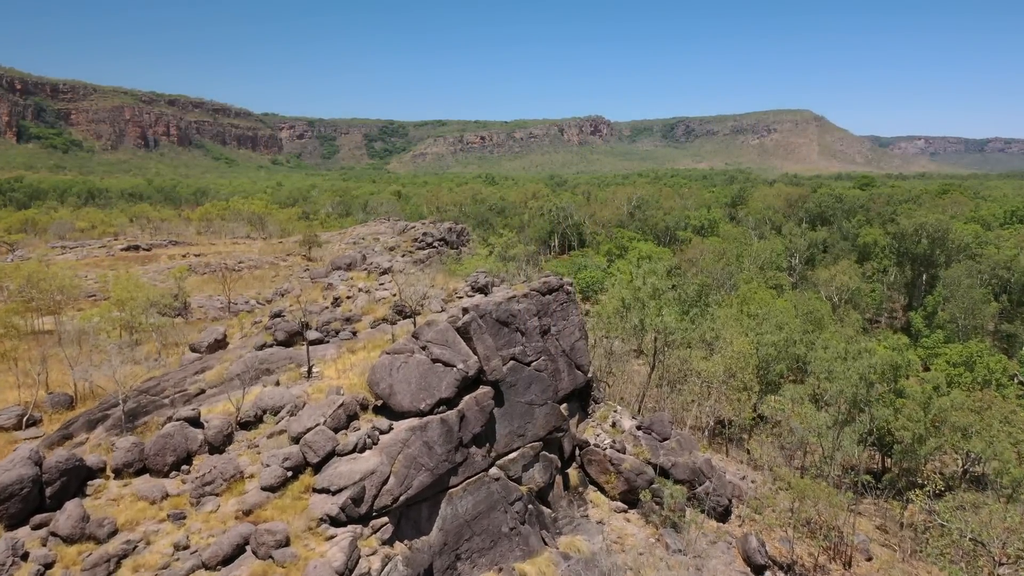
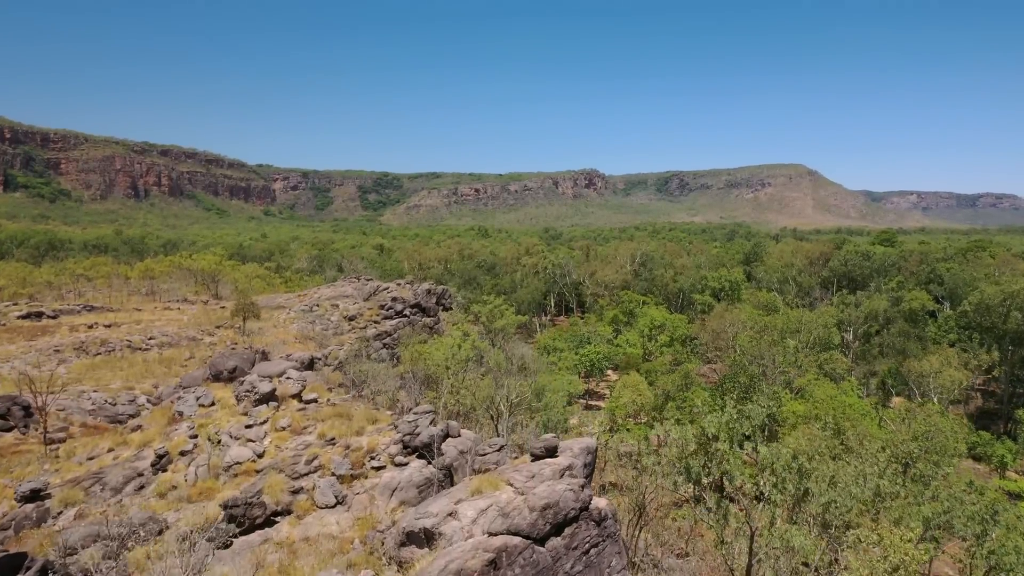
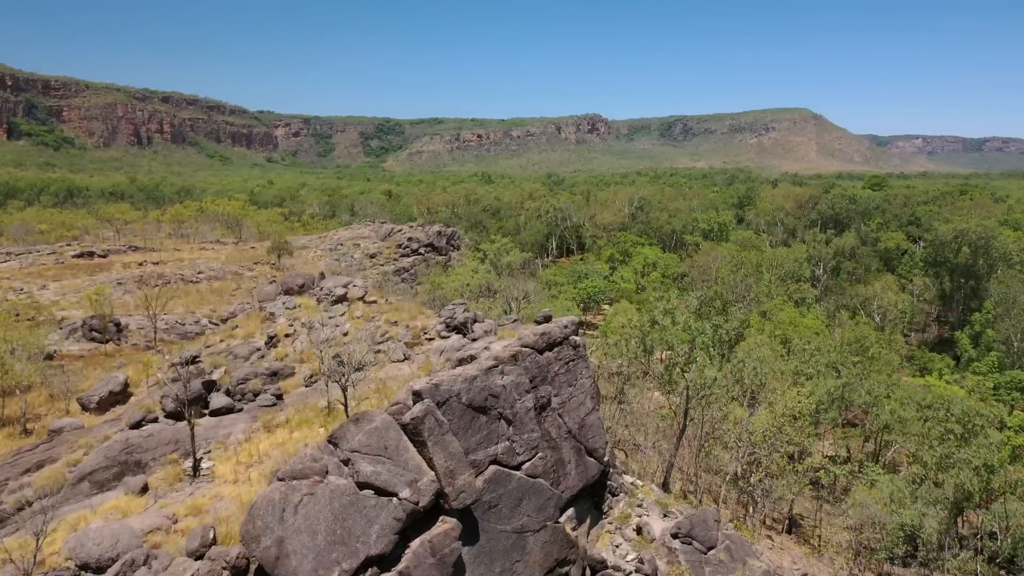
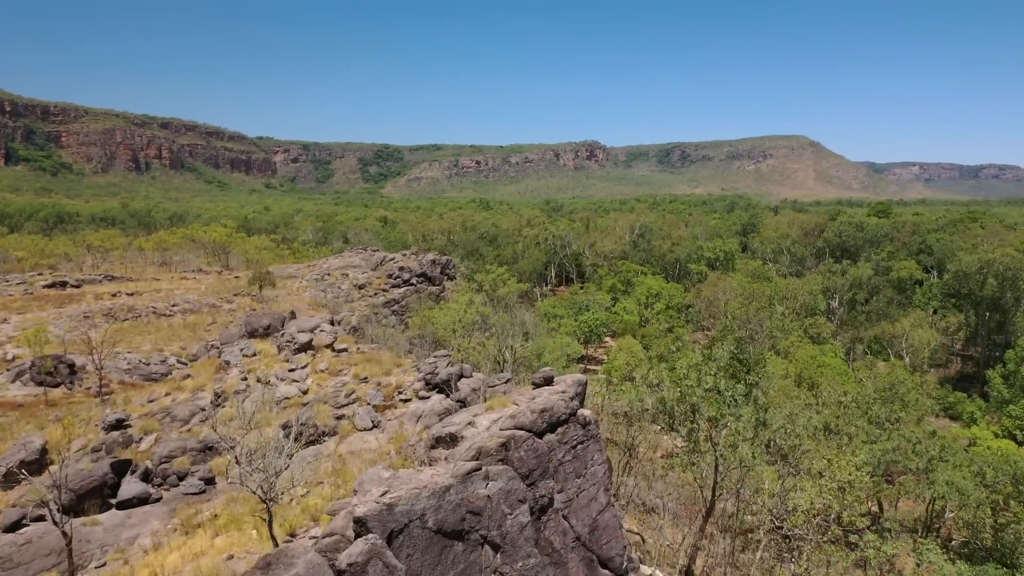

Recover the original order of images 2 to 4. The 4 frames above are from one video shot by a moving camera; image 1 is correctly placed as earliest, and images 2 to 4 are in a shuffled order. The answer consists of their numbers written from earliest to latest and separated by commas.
3, 4, 2
